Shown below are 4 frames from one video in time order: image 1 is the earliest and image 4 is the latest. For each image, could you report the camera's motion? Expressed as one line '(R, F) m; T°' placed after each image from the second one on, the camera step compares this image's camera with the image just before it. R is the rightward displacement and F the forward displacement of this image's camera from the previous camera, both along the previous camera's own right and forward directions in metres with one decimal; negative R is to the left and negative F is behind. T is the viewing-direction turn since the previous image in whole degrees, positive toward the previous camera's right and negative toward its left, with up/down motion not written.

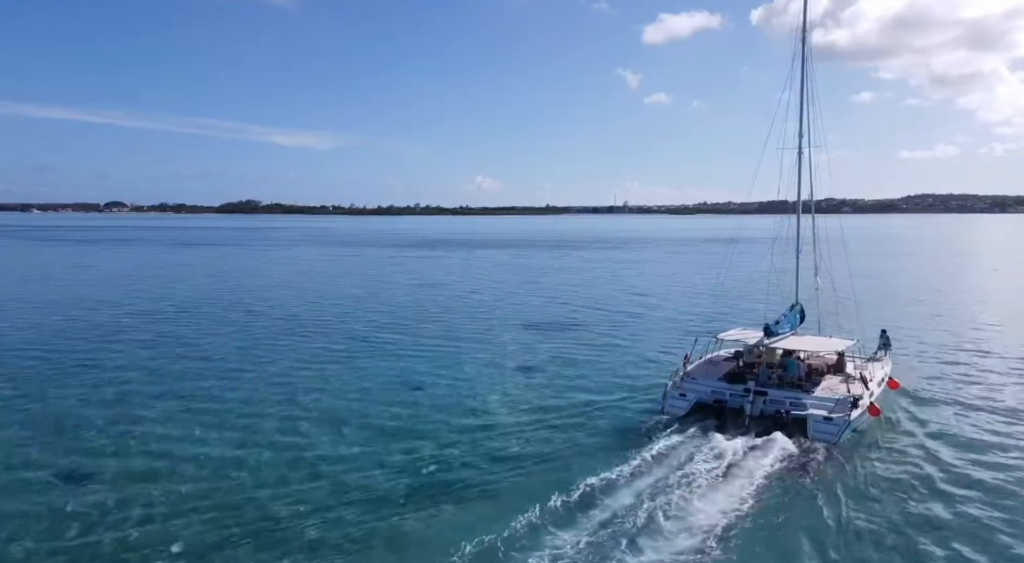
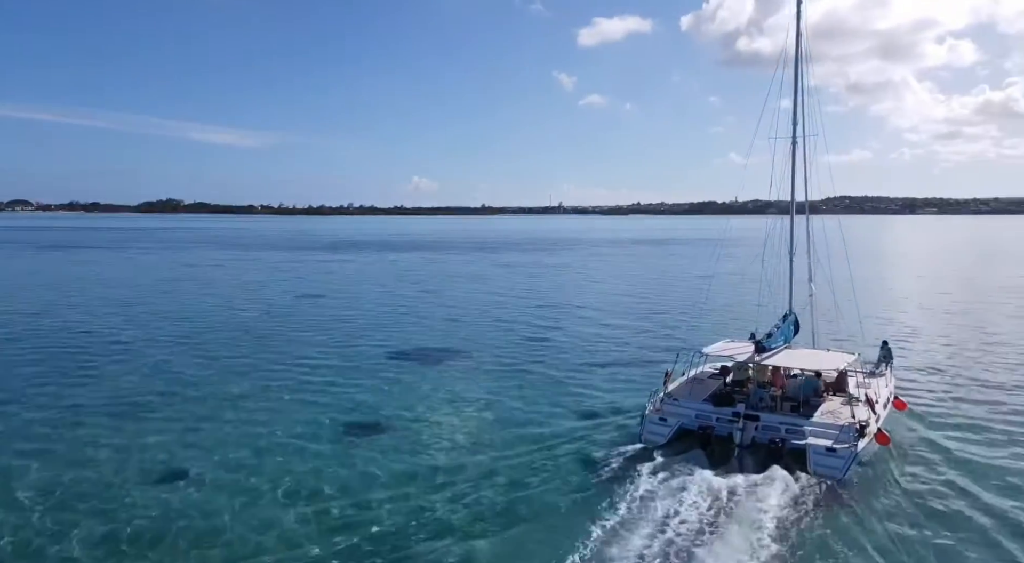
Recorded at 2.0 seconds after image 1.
(-0.5, +3.9) m; +5°
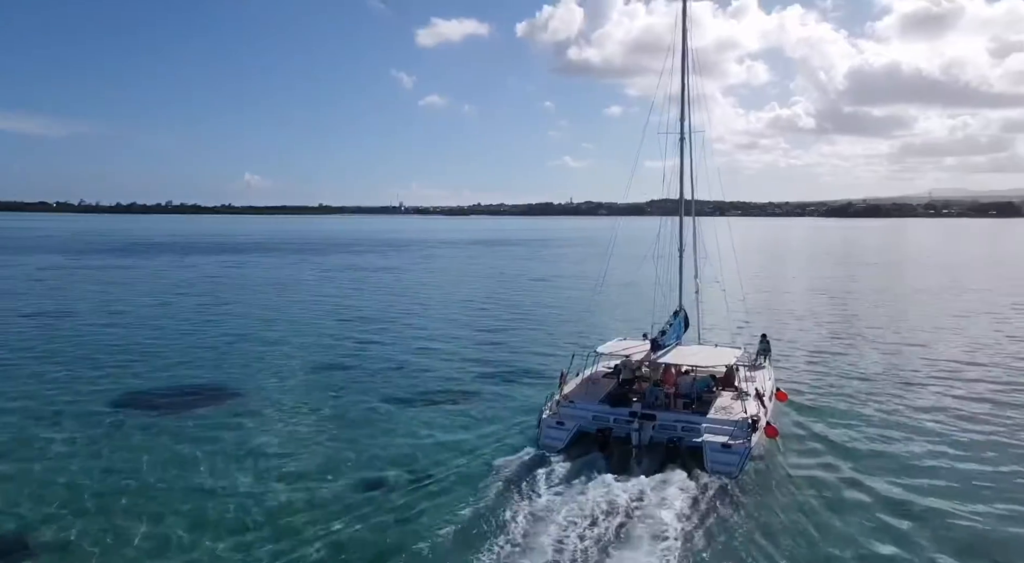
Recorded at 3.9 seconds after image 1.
(-1.4, +1.7) m; +13°
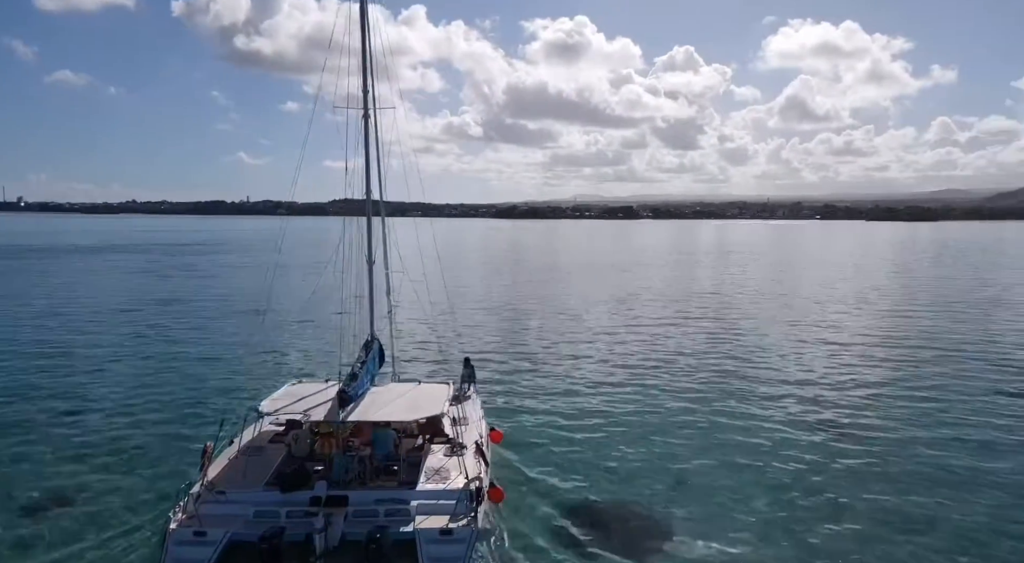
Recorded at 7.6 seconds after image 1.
(+1.3, +5.9) m; +26°
